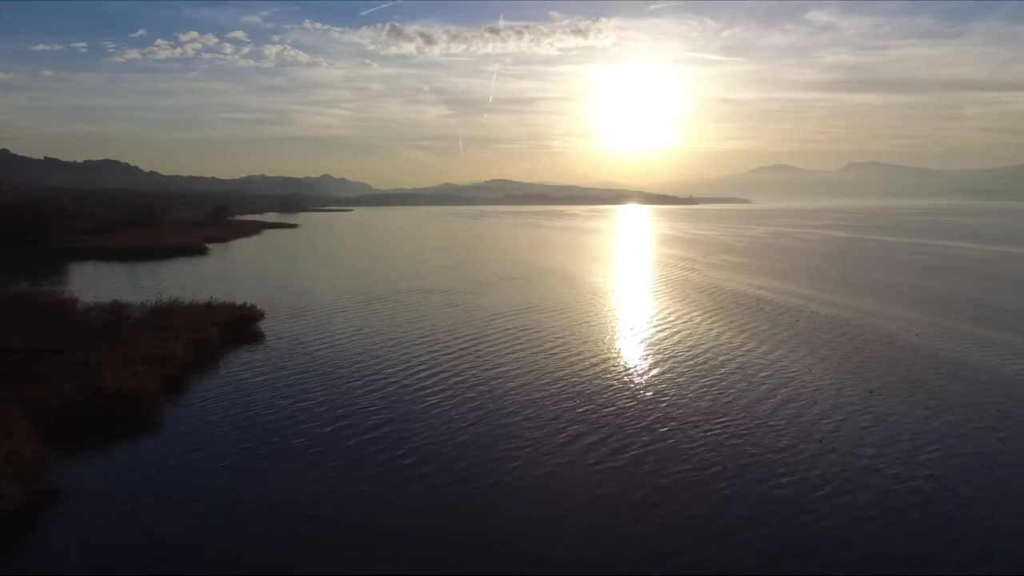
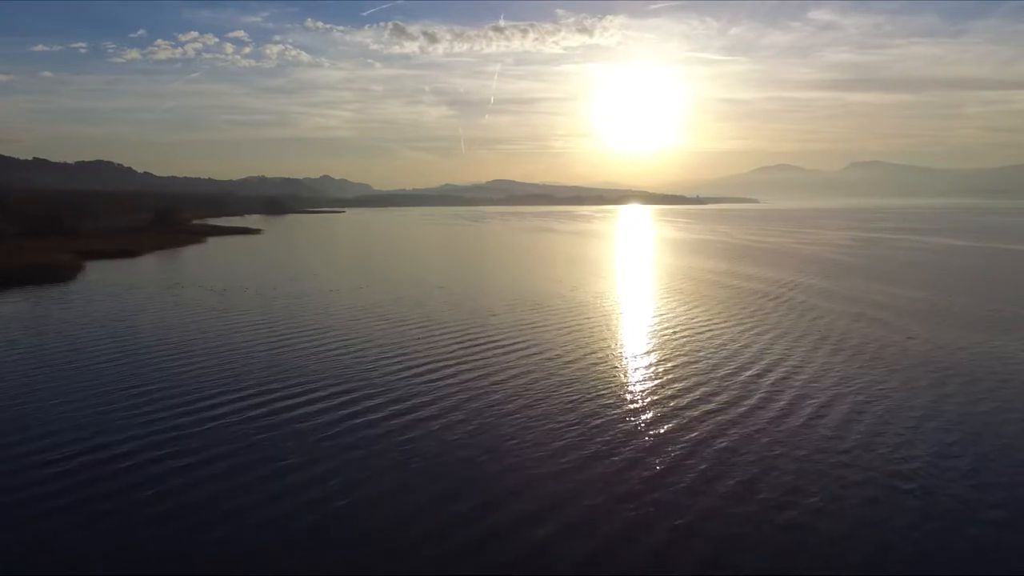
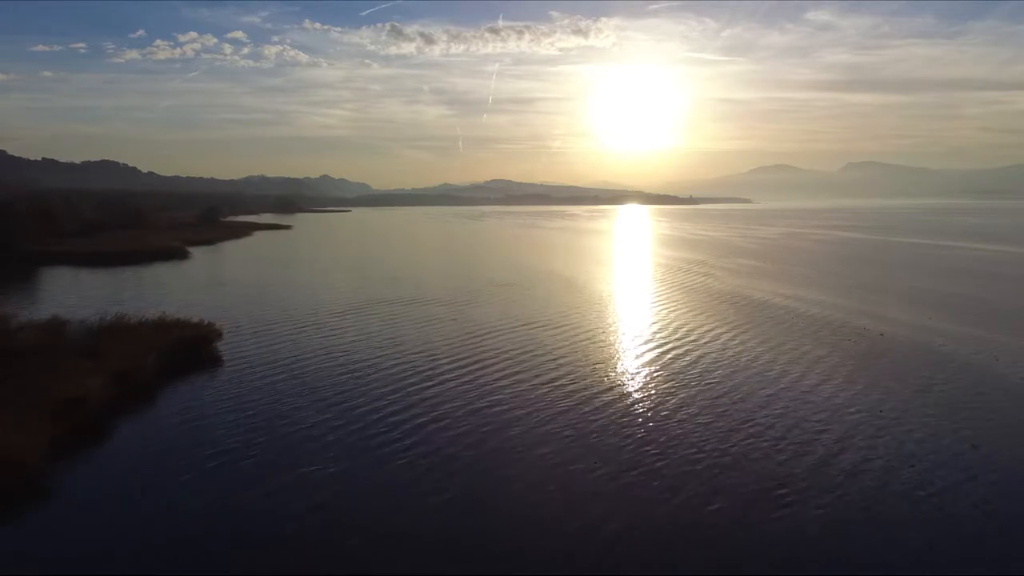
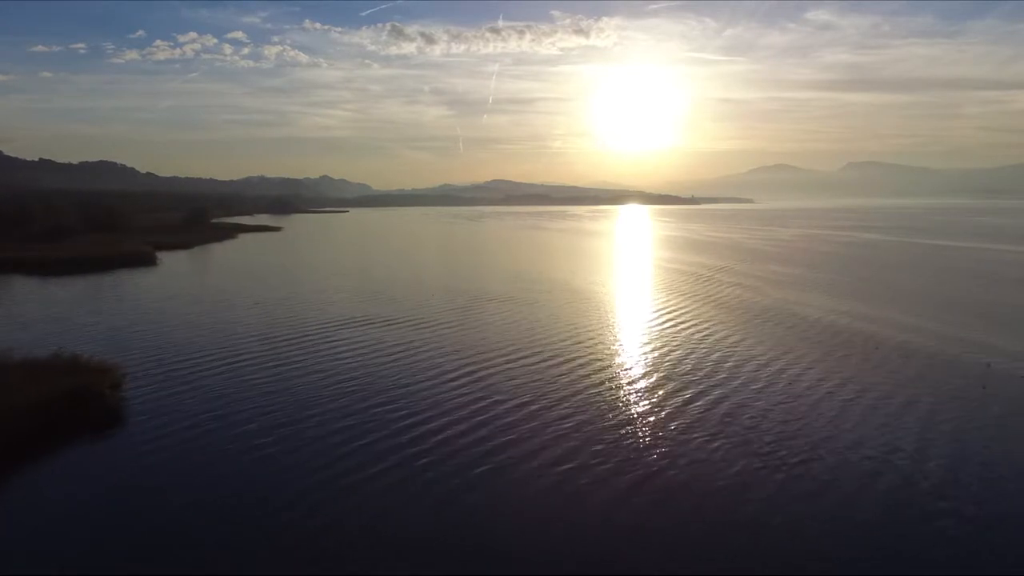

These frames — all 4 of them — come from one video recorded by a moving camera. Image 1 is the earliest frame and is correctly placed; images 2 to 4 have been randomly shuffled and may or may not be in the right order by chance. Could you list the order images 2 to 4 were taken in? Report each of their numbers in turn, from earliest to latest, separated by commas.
3, 4, 2
